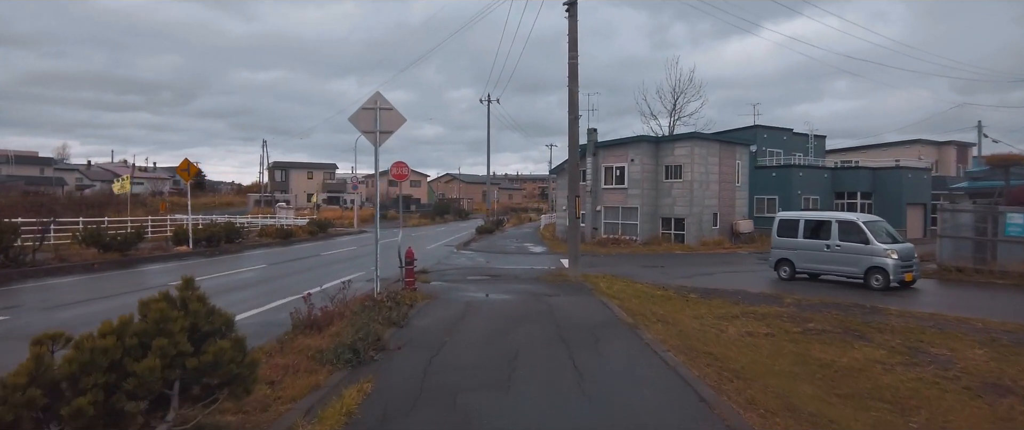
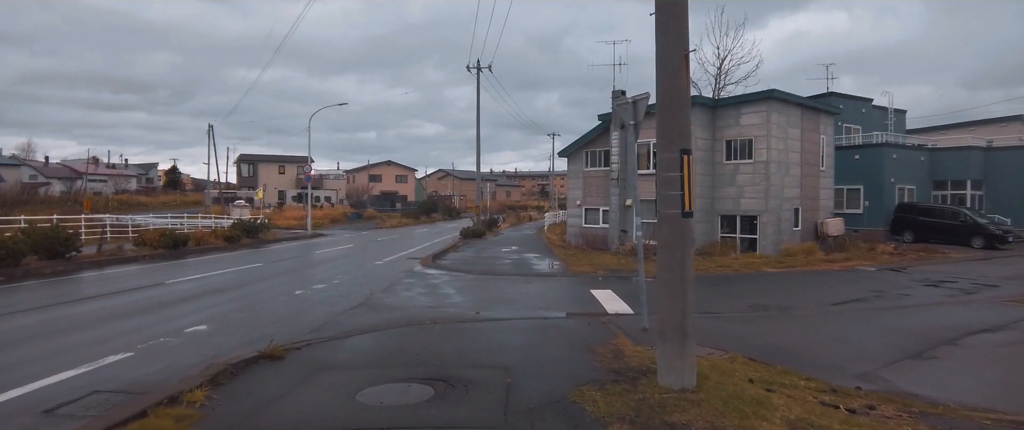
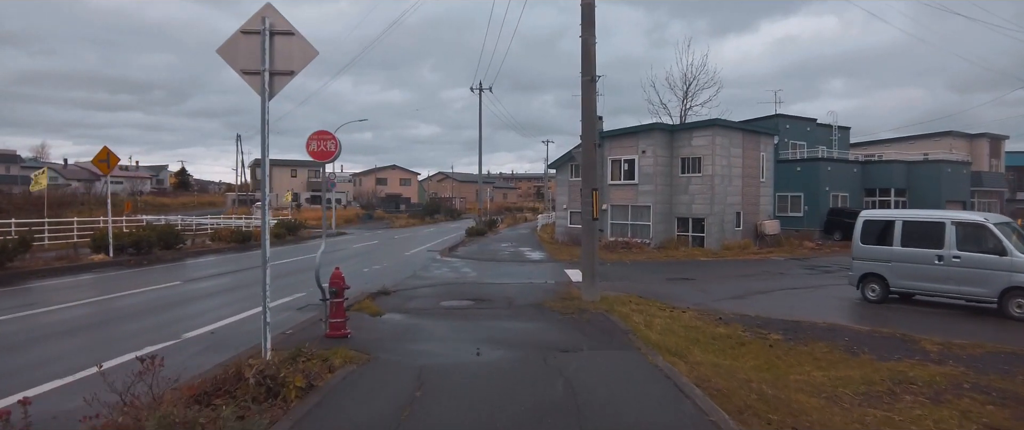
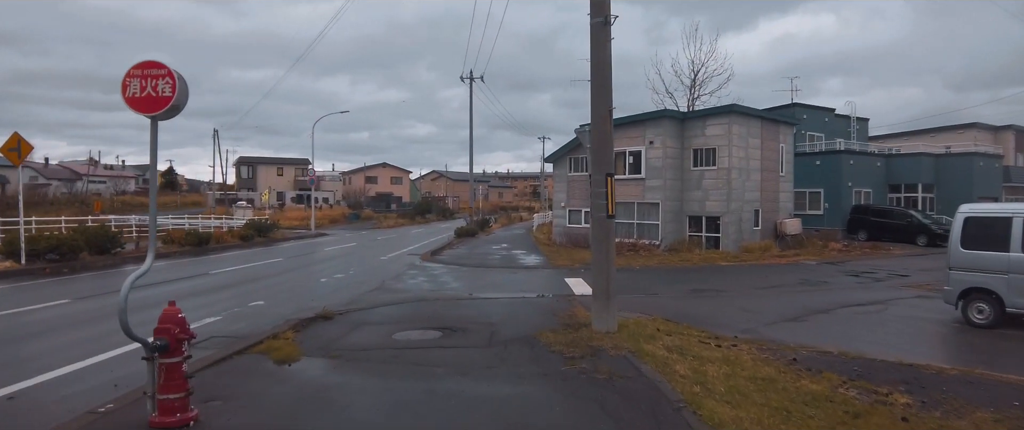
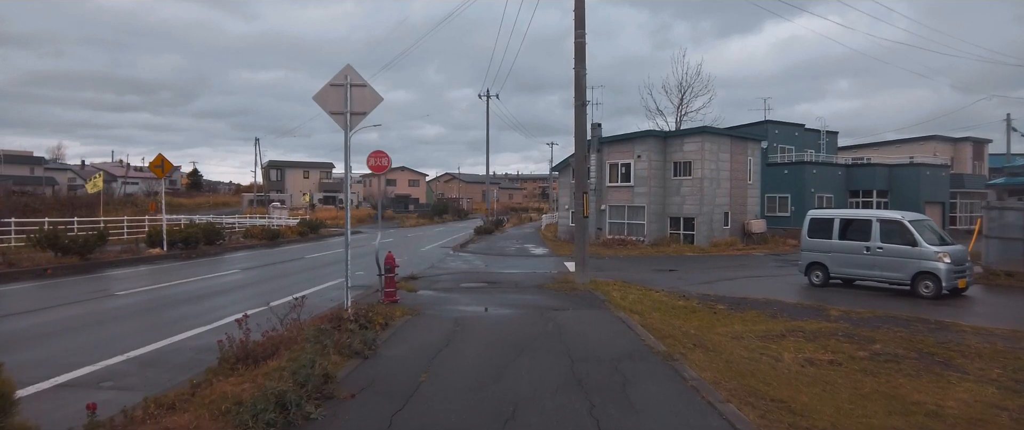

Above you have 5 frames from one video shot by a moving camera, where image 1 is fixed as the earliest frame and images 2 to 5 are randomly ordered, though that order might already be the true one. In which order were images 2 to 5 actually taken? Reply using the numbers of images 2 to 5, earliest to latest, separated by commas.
5, 3, 4, 2
